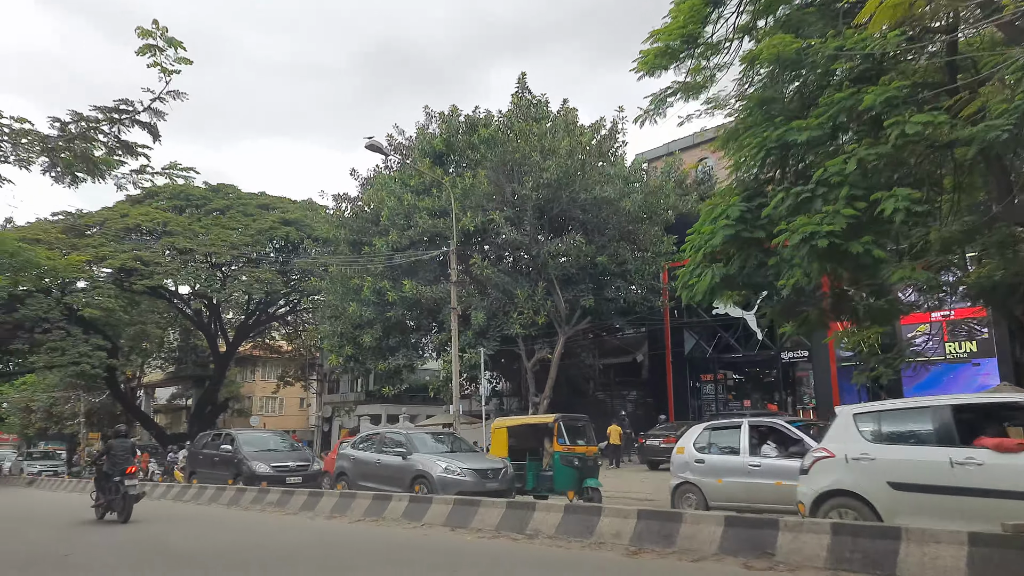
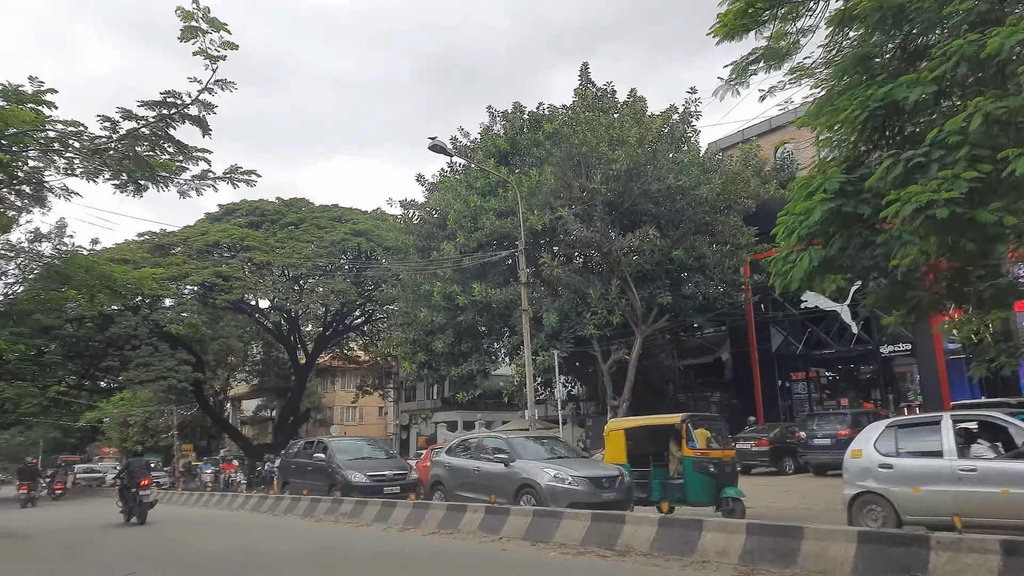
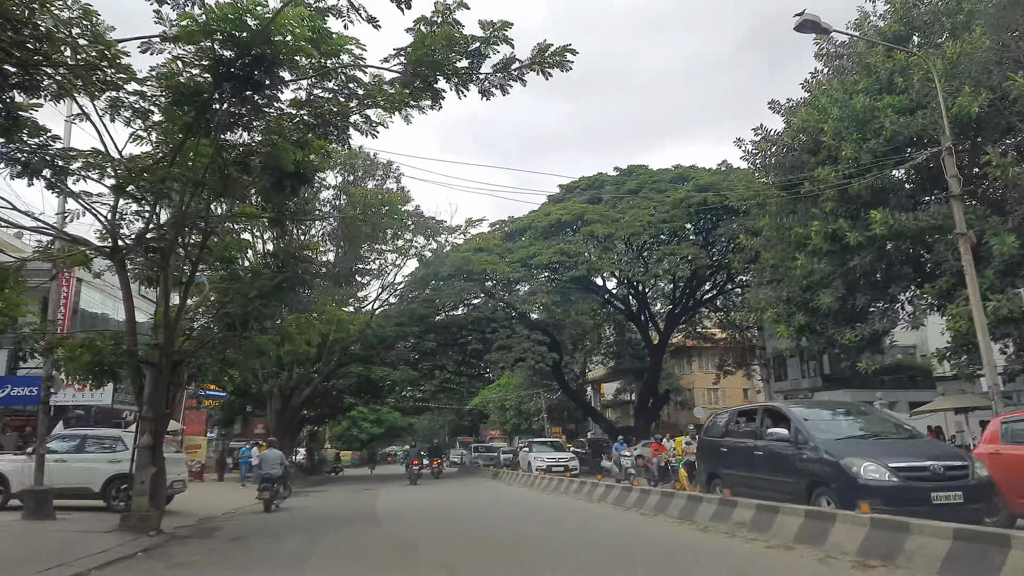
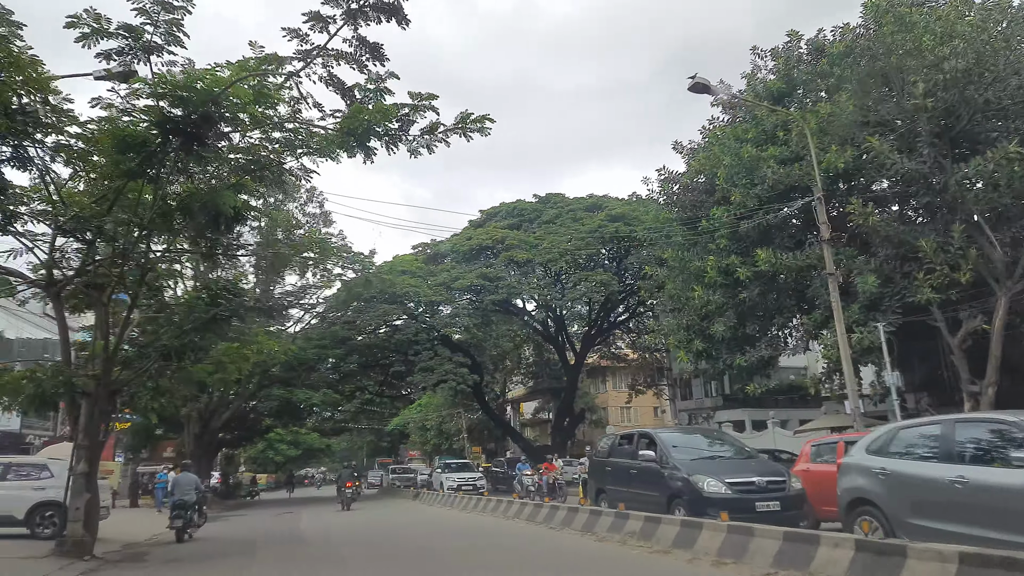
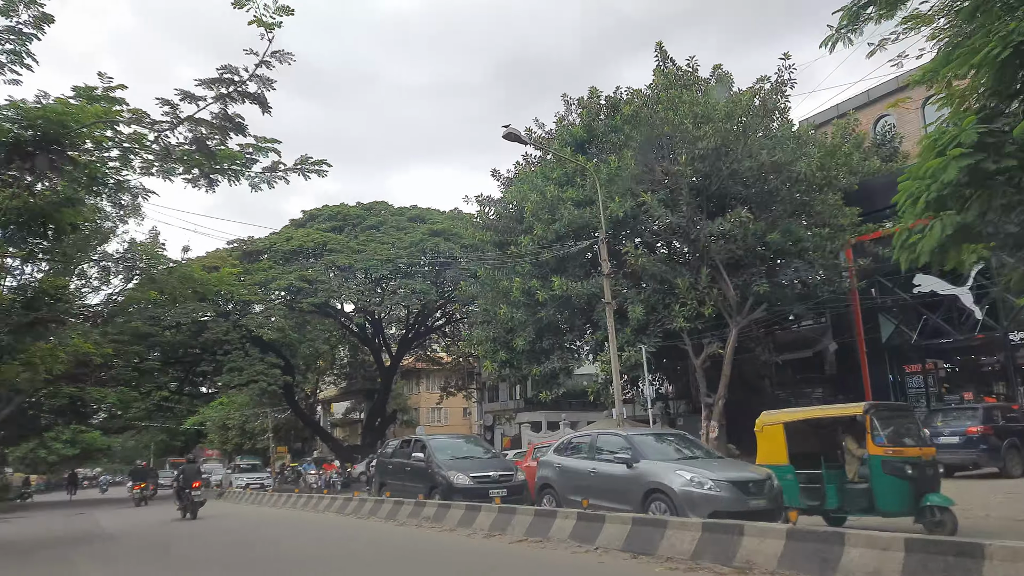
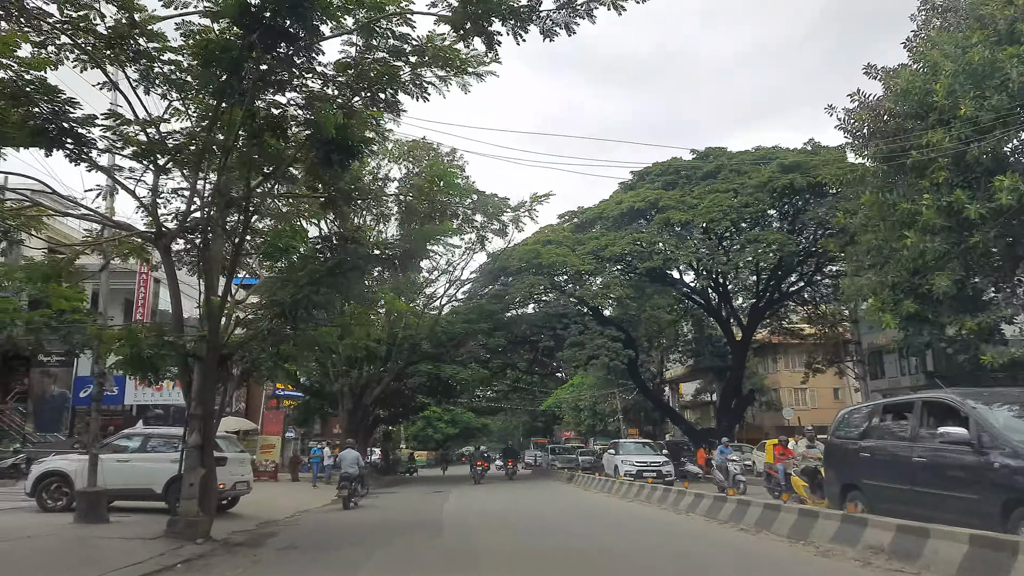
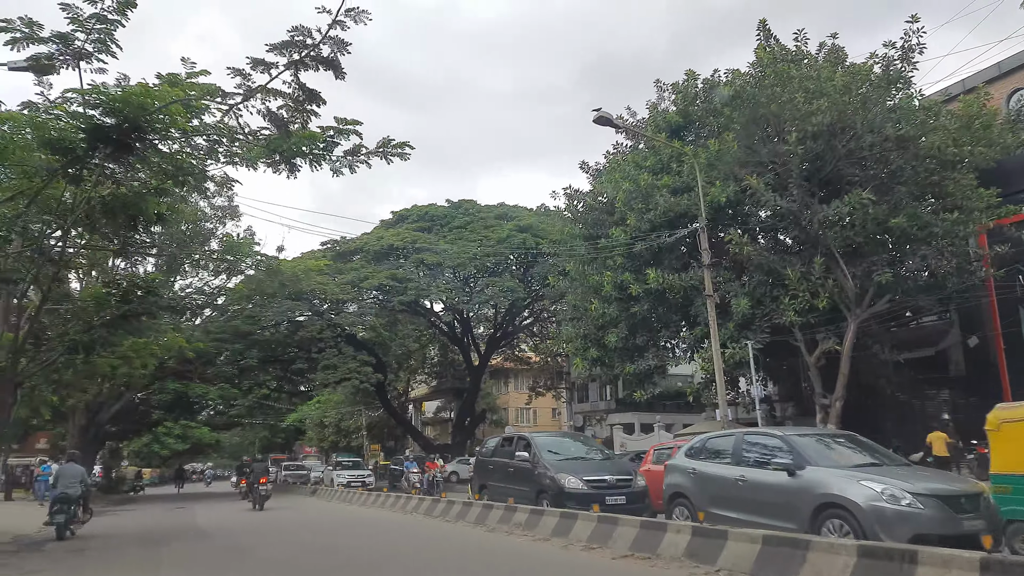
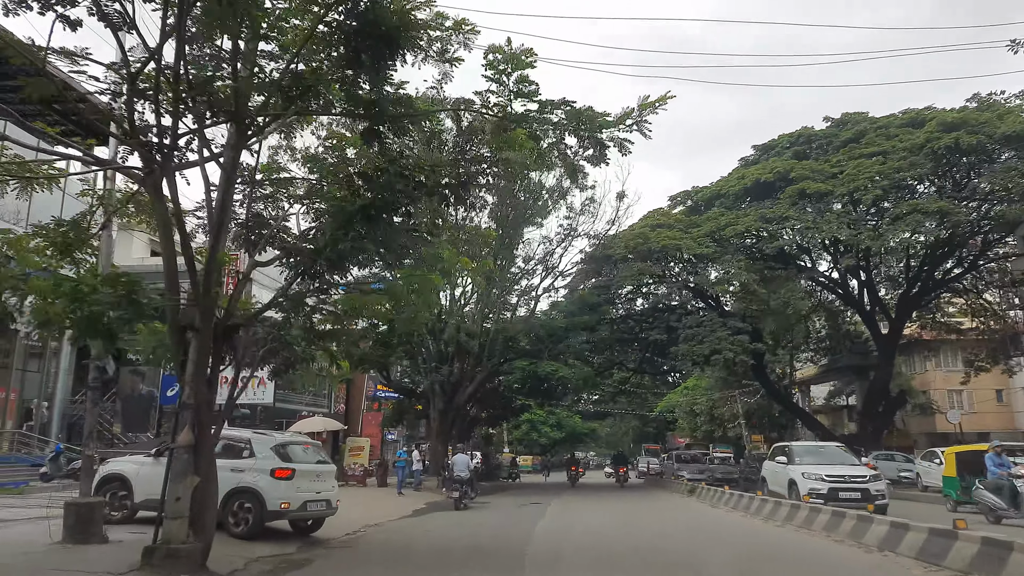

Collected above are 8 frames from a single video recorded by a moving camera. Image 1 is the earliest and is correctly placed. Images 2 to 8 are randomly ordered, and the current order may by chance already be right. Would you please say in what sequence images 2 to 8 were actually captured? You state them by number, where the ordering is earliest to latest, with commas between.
2, 5, 7, 4, 3, 6, 8
